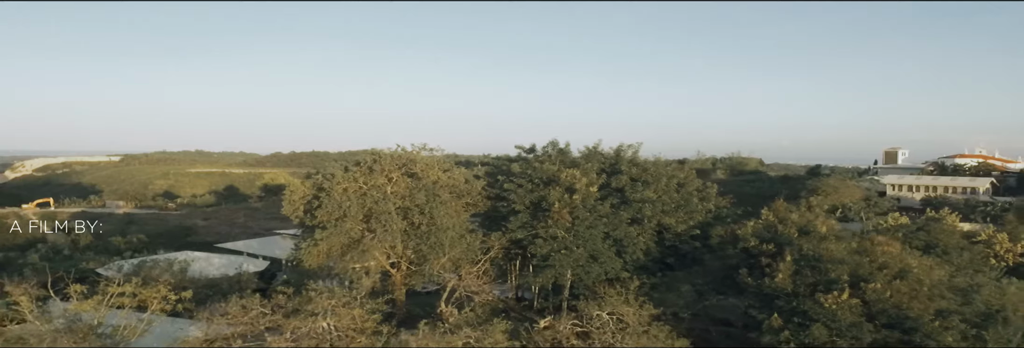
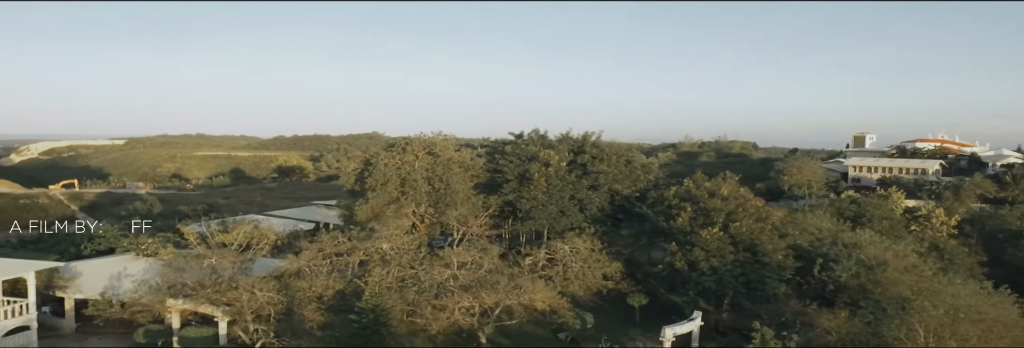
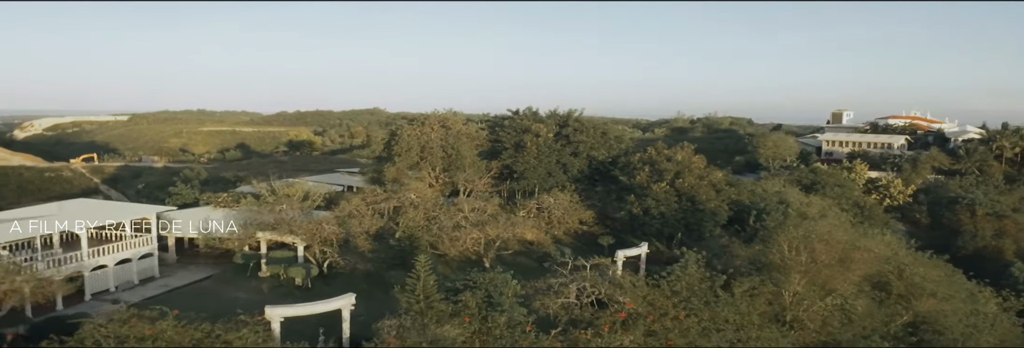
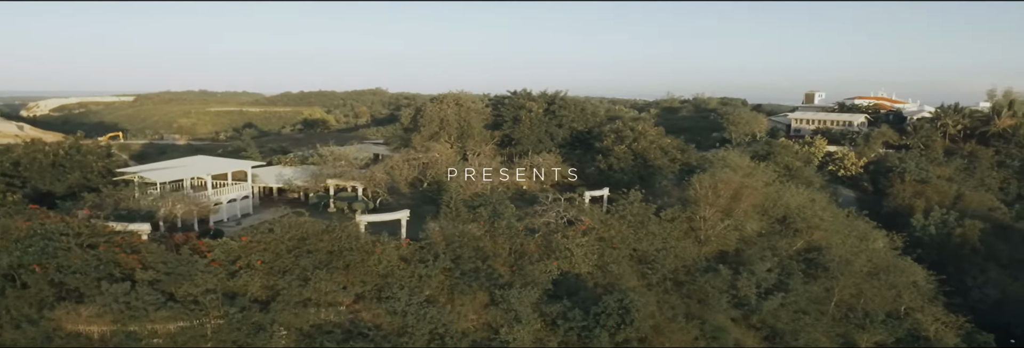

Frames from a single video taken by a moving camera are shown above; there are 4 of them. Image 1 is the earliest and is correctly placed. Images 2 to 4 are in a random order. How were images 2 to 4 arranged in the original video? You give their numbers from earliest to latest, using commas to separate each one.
2, 3, 4
